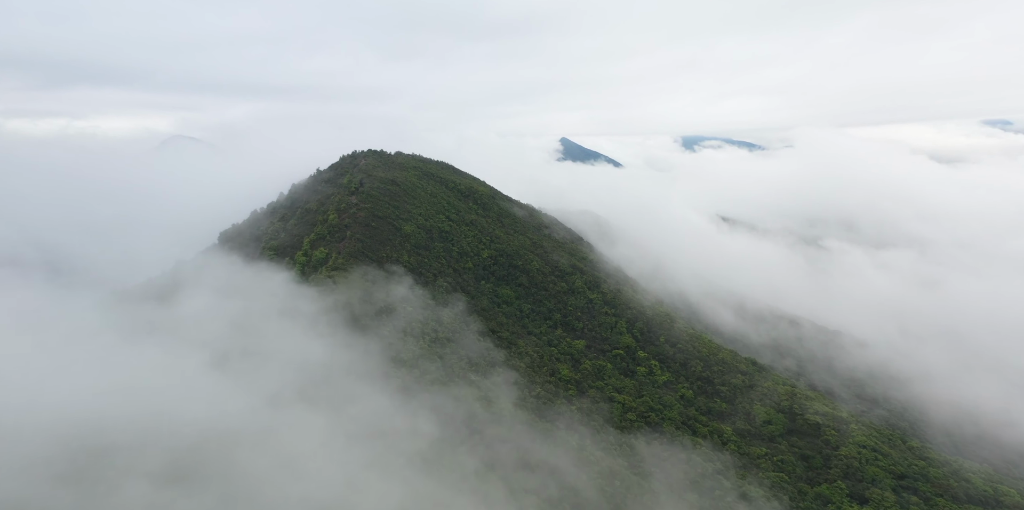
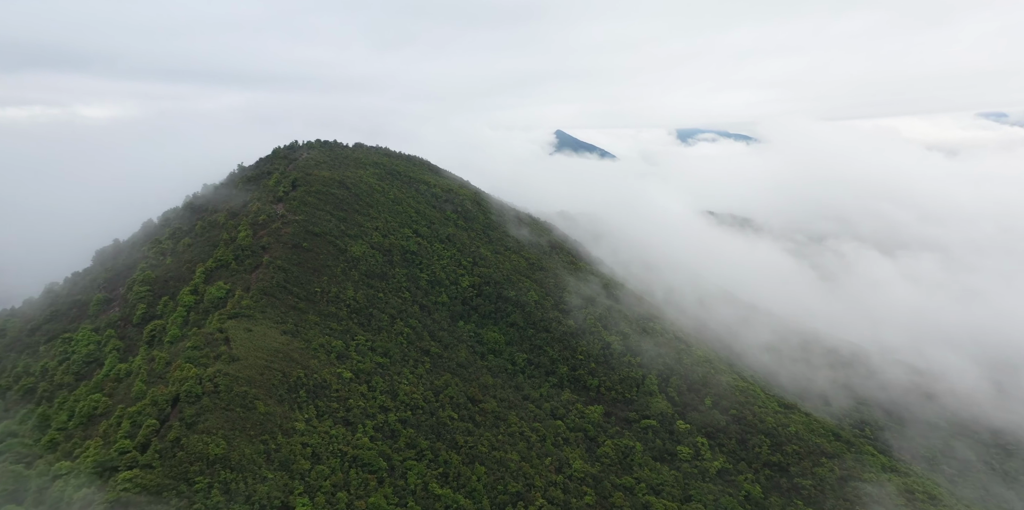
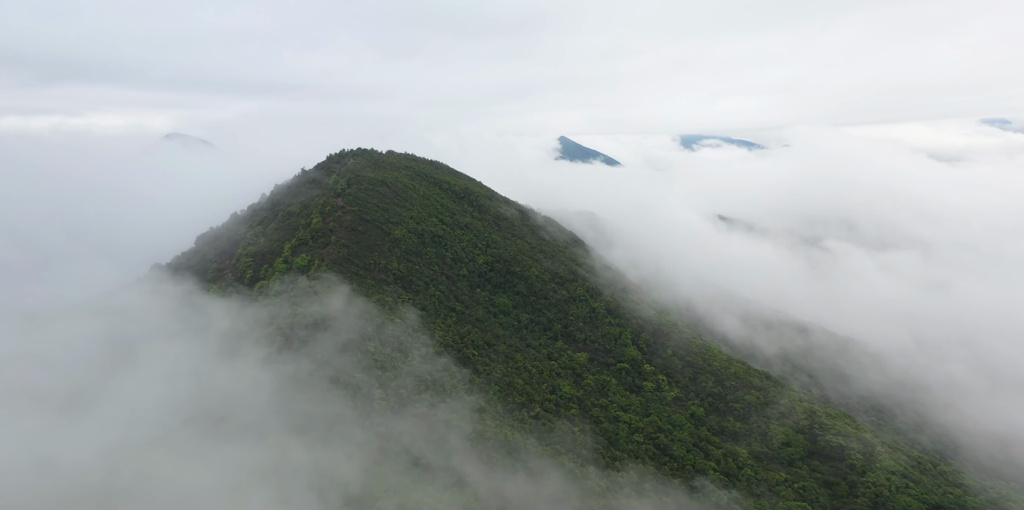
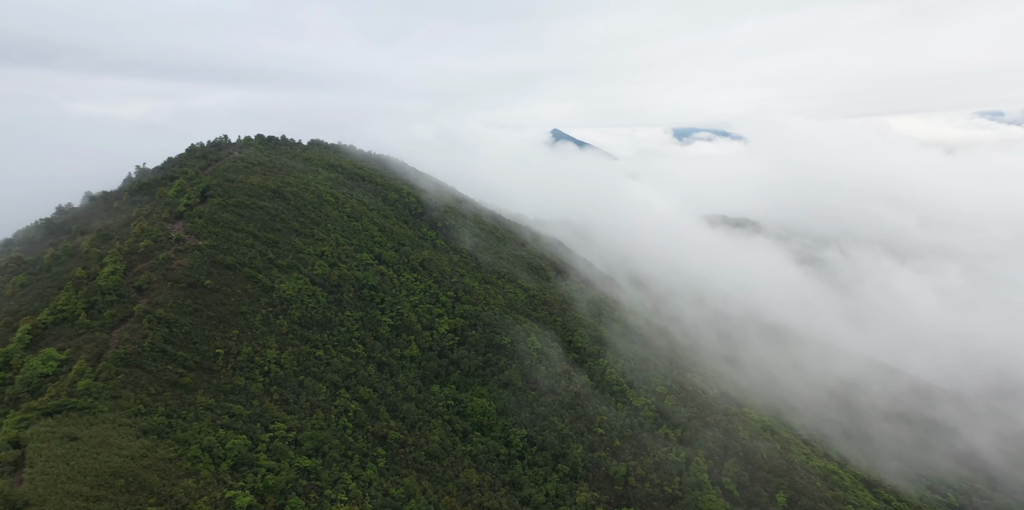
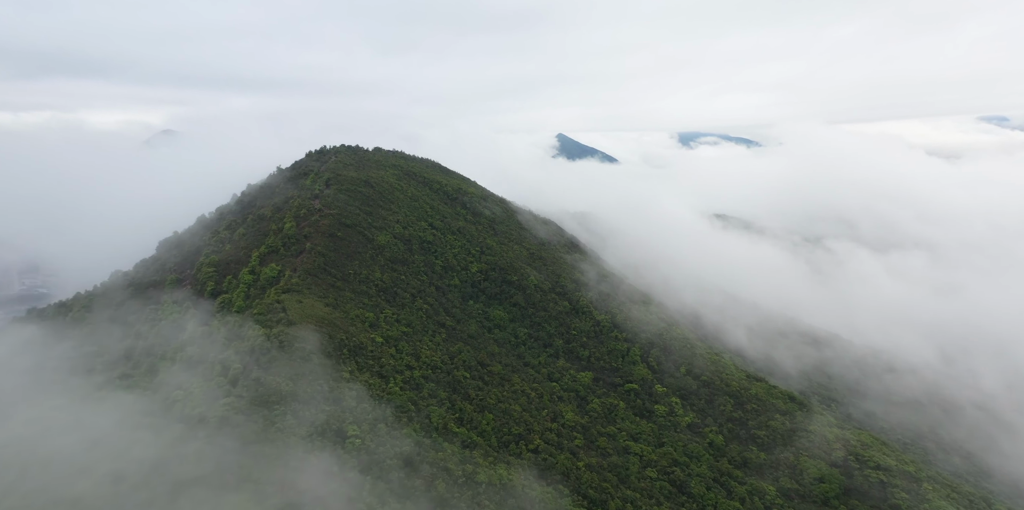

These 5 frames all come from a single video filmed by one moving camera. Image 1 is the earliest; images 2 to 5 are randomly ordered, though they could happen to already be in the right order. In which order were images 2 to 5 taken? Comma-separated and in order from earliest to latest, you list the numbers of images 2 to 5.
3, 5, 2, 4
